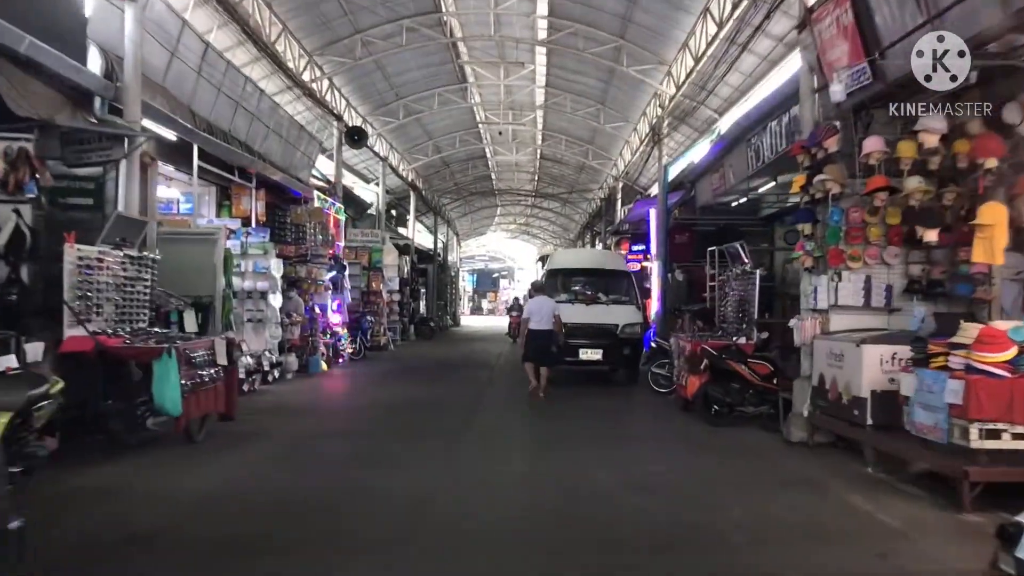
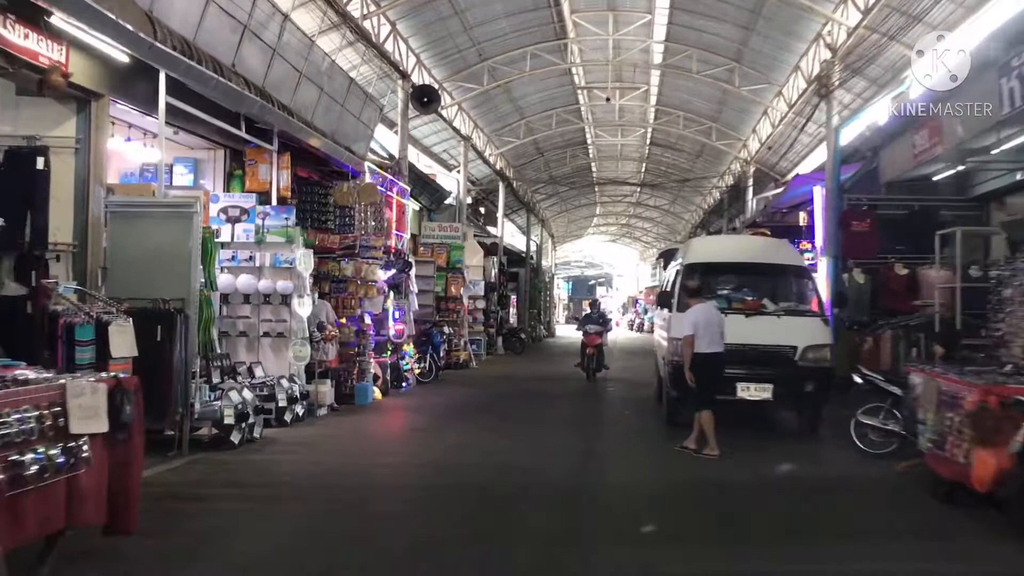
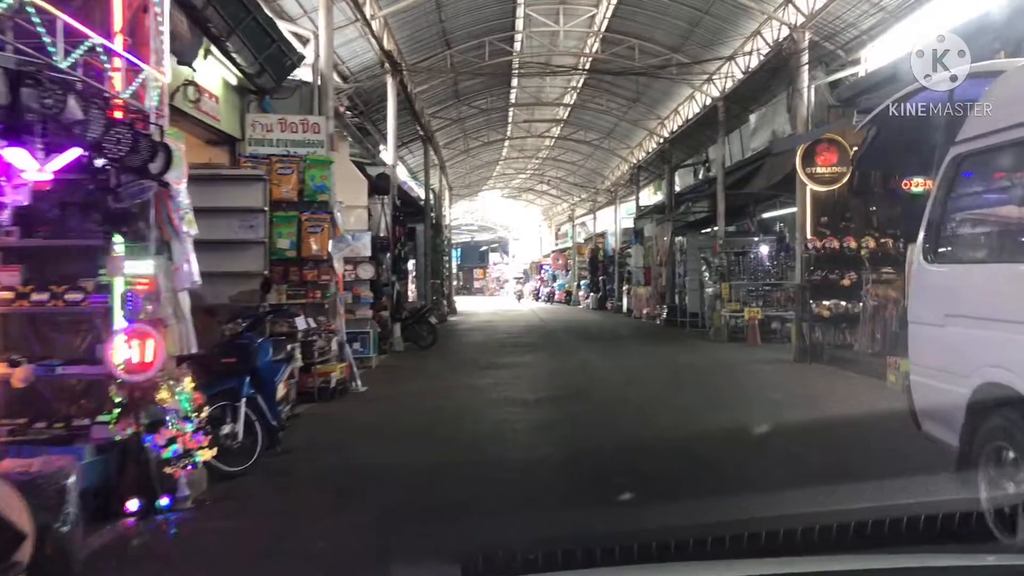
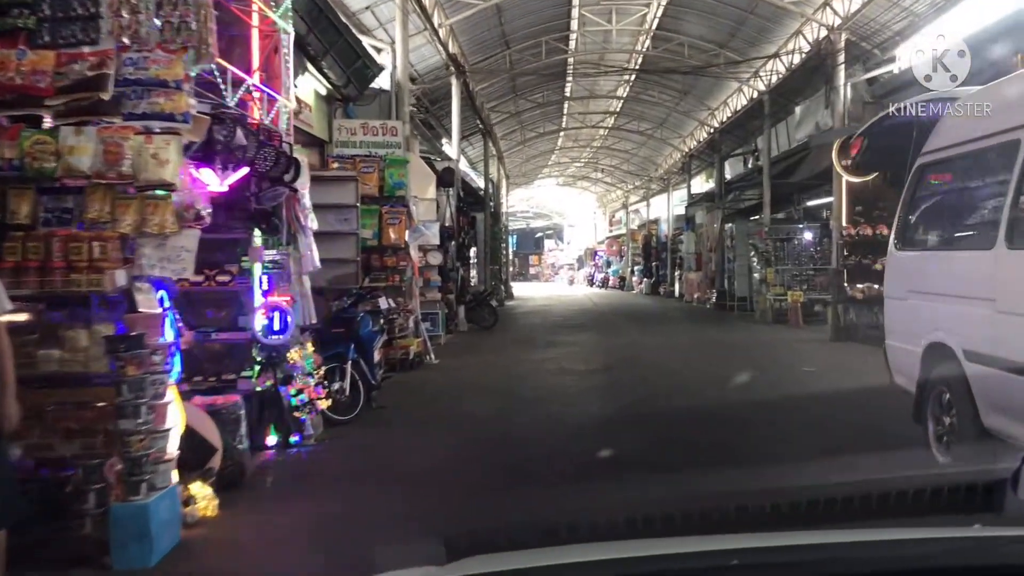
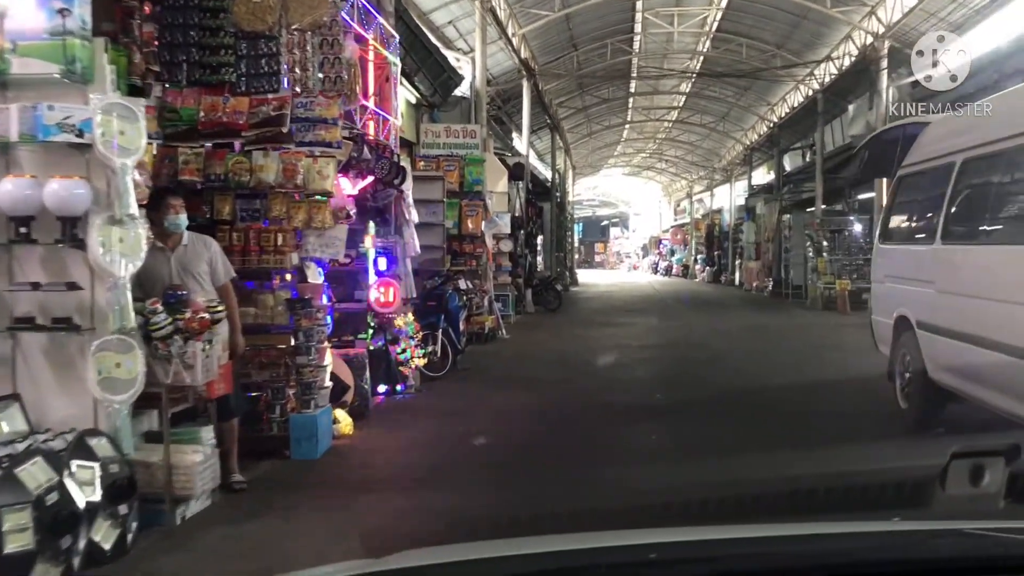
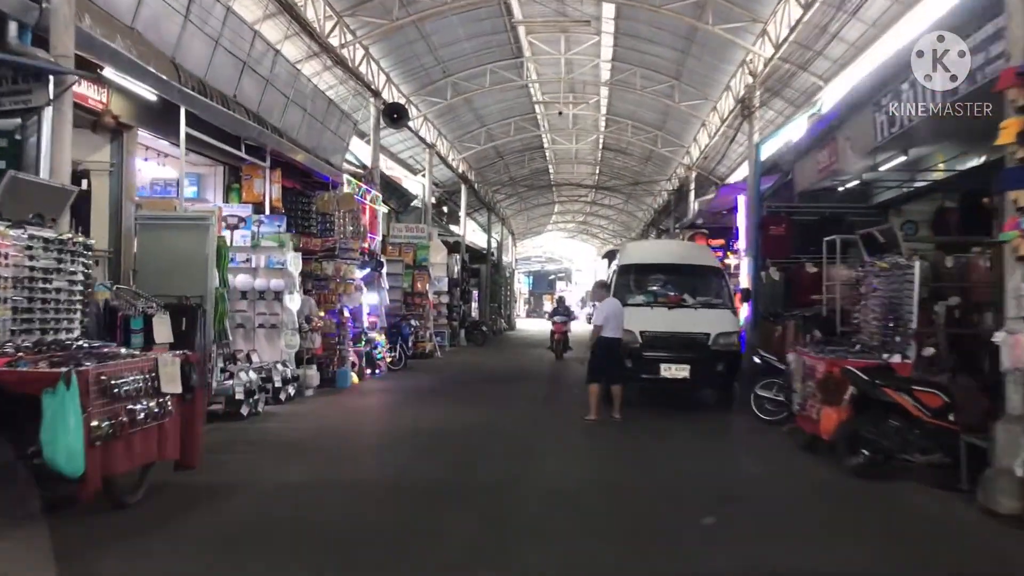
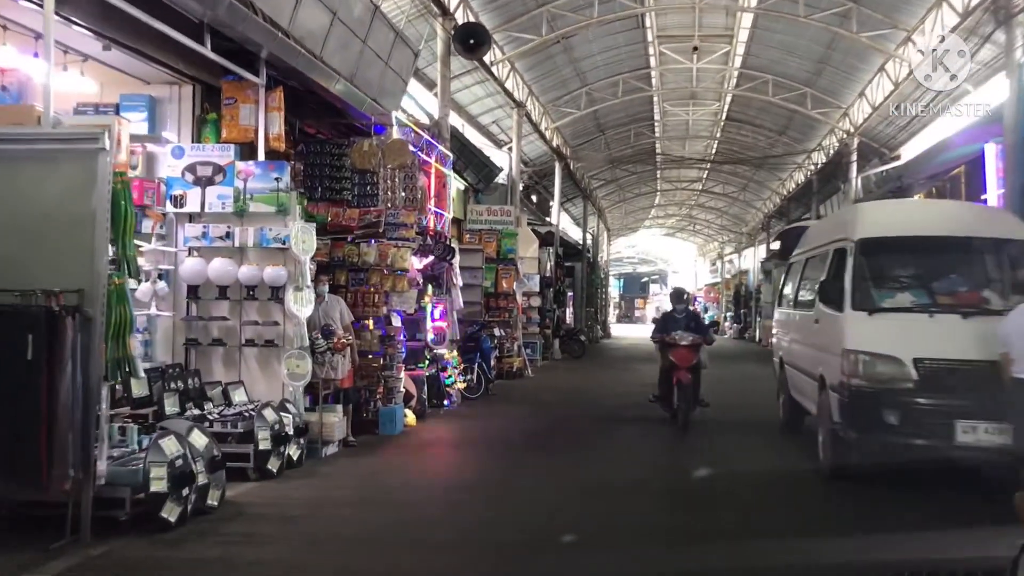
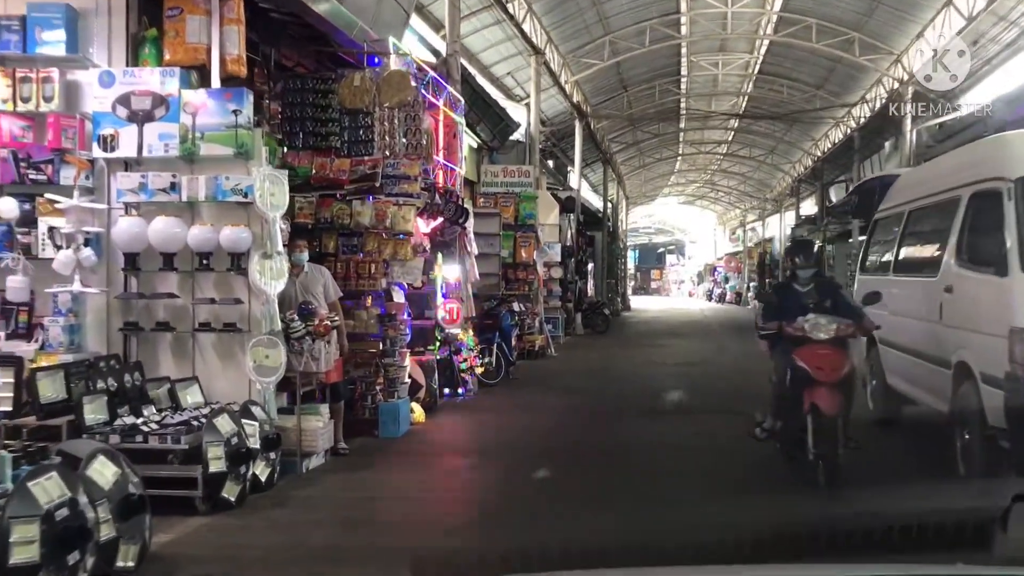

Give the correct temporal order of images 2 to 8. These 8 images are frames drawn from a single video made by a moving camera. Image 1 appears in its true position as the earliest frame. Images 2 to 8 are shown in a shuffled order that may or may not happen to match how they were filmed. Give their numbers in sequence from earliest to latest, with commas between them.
6, 2, 7, 8, 5, 4, 3
